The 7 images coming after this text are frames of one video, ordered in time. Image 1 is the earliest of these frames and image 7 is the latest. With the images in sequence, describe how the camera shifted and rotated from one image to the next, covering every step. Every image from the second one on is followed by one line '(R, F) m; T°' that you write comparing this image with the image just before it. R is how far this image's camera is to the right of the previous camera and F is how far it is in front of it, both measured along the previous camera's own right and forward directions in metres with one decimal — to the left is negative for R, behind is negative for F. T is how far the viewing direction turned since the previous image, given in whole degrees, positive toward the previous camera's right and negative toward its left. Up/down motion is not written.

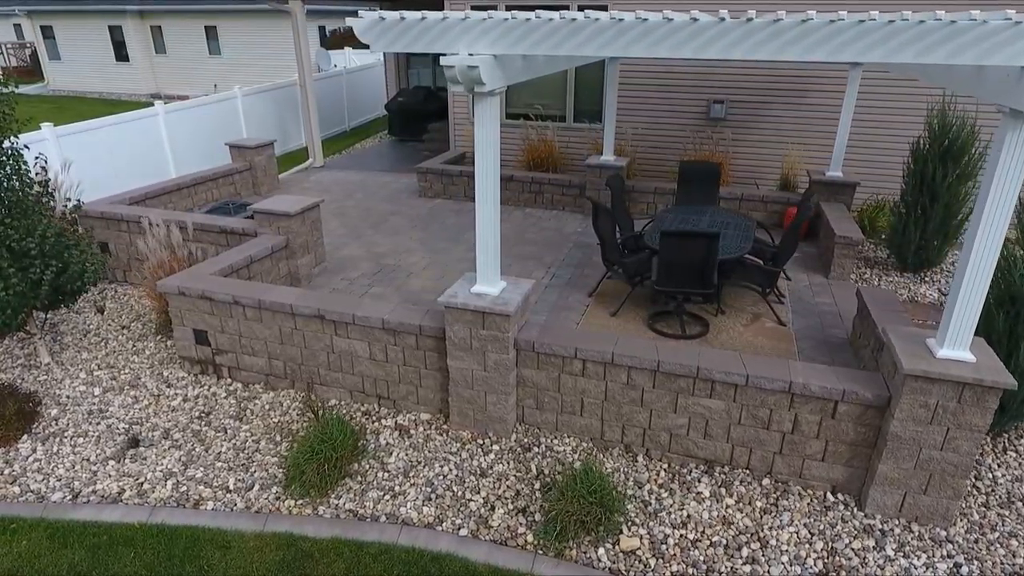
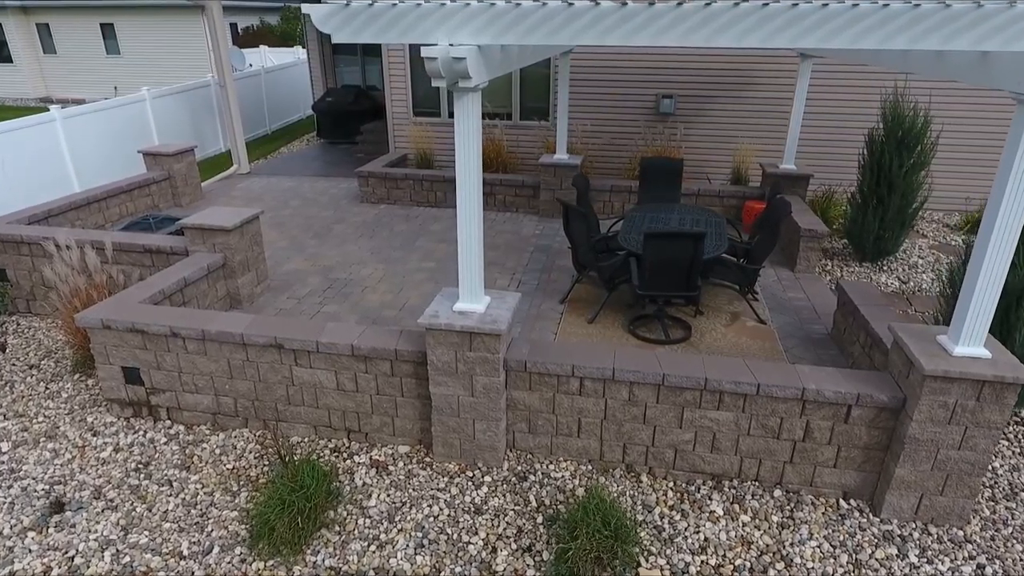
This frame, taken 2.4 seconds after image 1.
(-0.3, +0.3) m; +7°
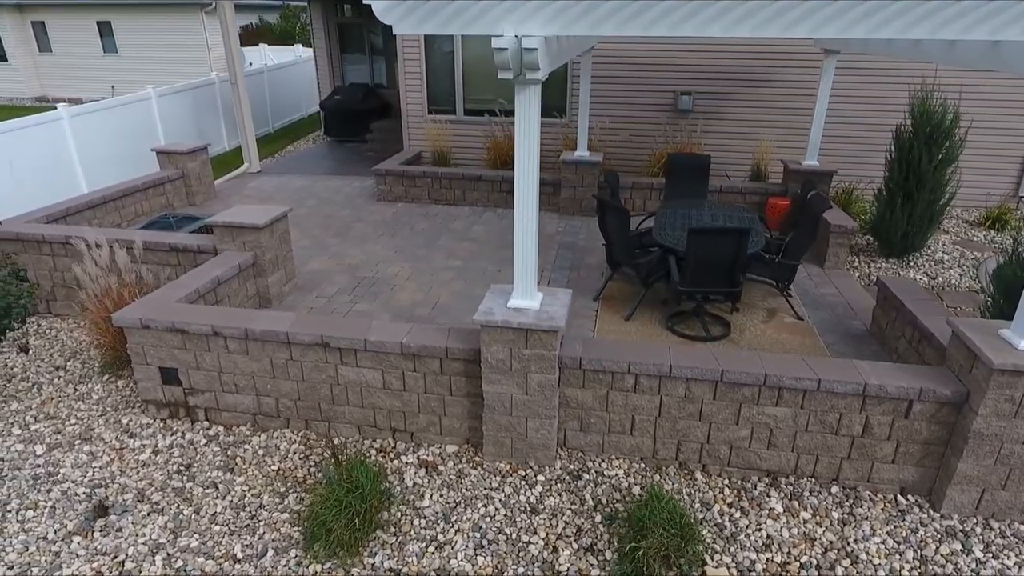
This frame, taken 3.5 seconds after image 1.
(-0.3, 0.0) m; +1°
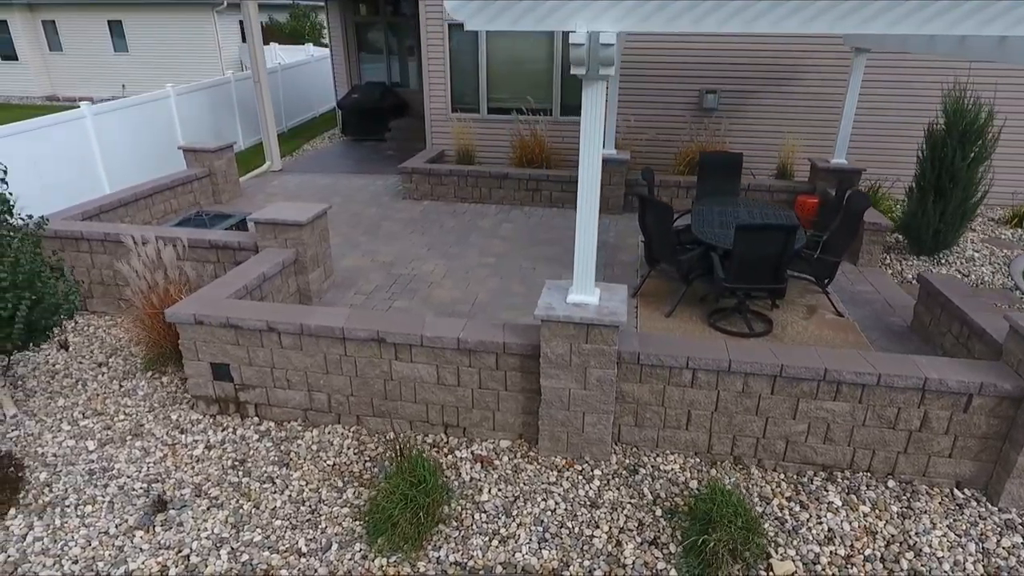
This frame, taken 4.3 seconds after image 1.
(-0.3, 0.0) m; 0°
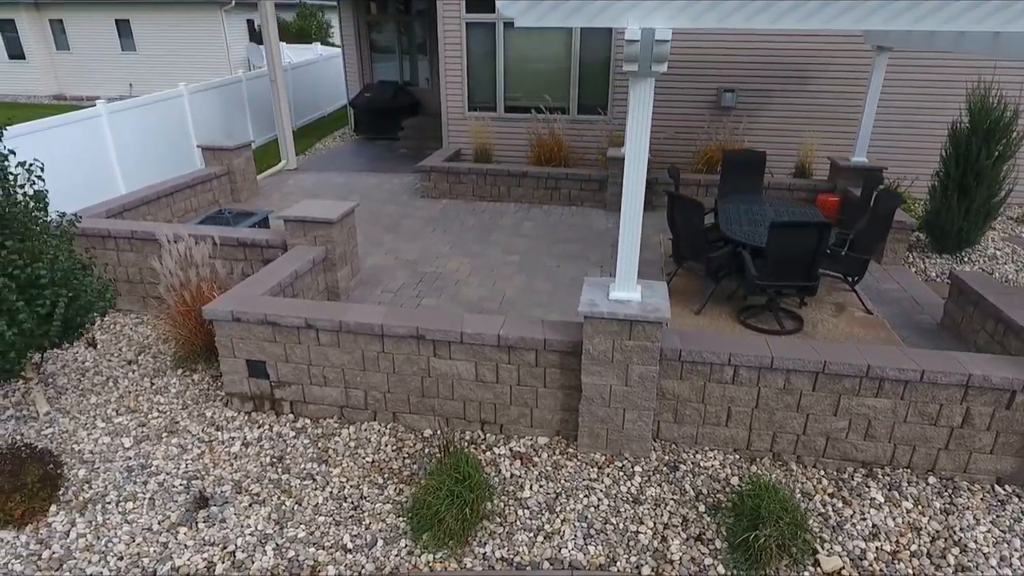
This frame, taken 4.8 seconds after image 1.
(-0.2, 0.0) m; 0°
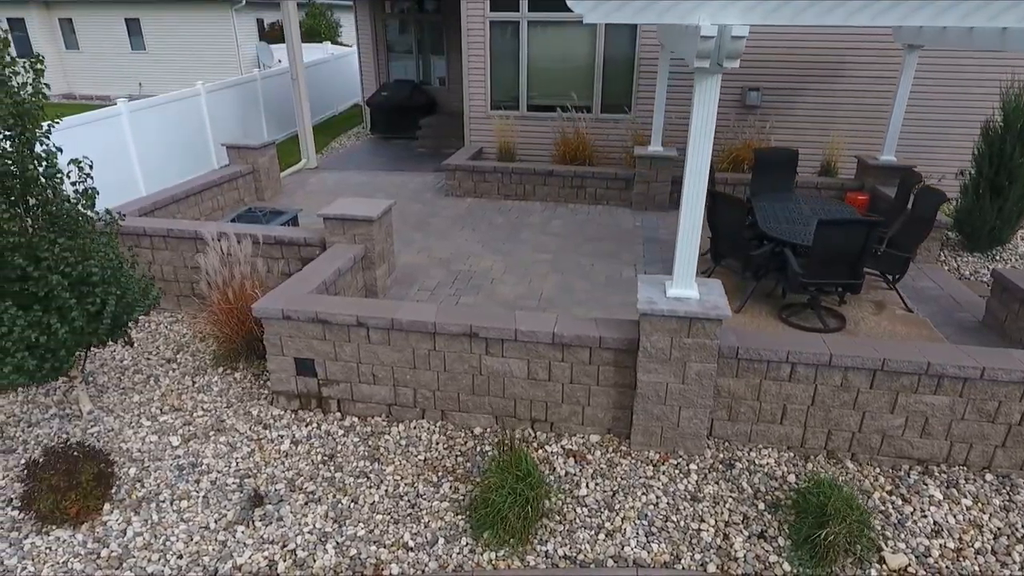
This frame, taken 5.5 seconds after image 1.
(-0.3, 0.0) m; 0°
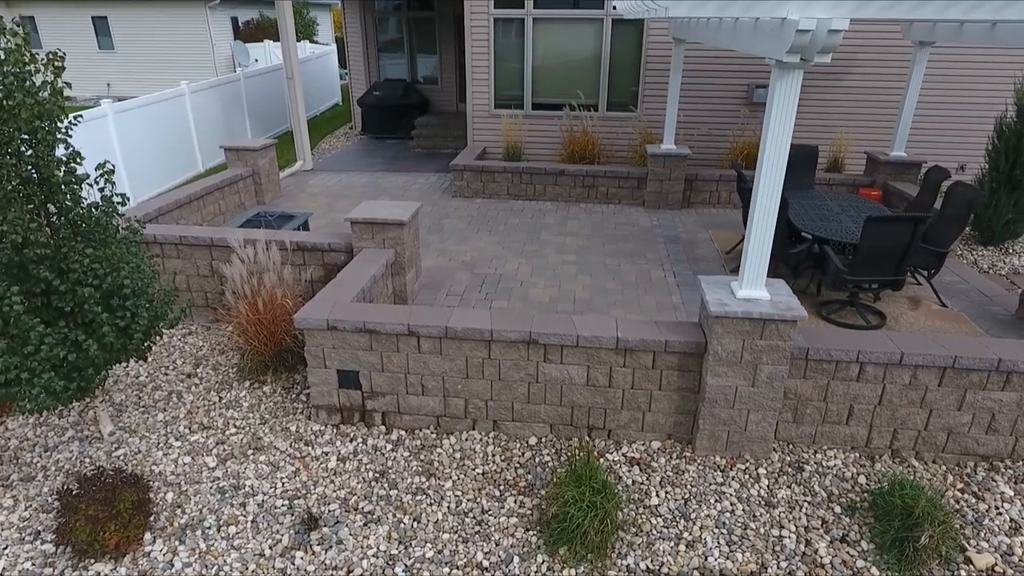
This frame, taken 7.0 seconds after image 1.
(-0.5, +0.1) m; +3°
